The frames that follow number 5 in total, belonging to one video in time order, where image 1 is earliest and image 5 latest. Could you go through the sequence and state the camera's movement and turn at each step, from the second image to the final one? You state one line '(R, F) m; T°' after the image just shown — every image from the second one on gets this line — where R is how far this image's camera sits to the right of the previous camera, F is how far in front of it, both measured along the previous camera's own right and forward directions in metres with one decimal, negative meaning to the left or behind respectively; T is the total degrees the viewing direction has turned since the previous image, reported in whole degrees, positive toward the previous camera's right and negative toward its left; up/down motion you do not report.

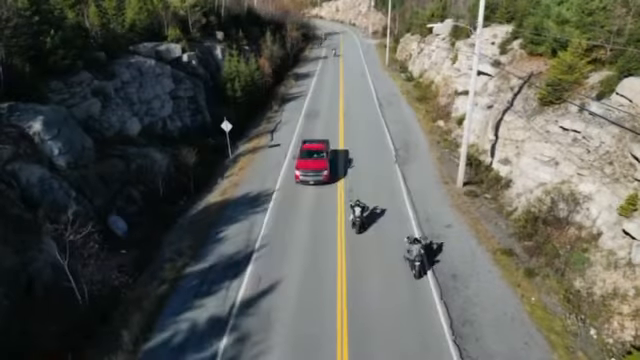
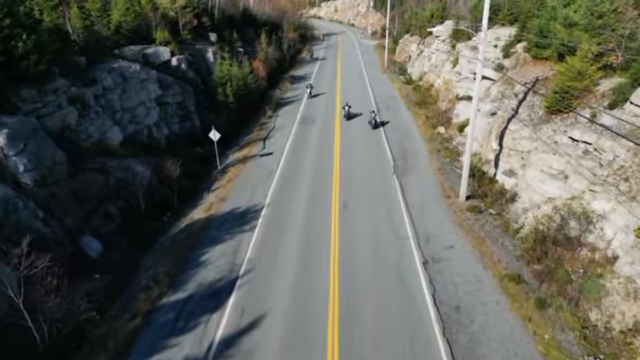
(+0.4, +1.4) m; 0°
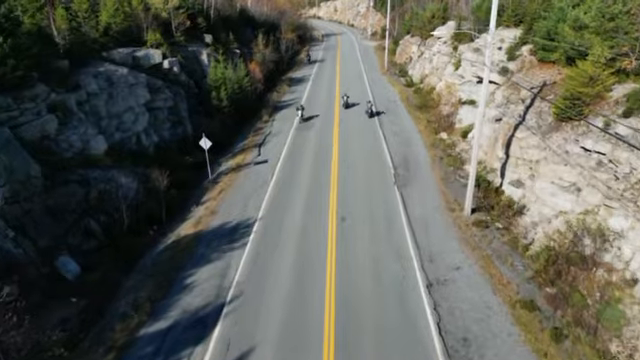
(+0.2, +1.2) m; 0°
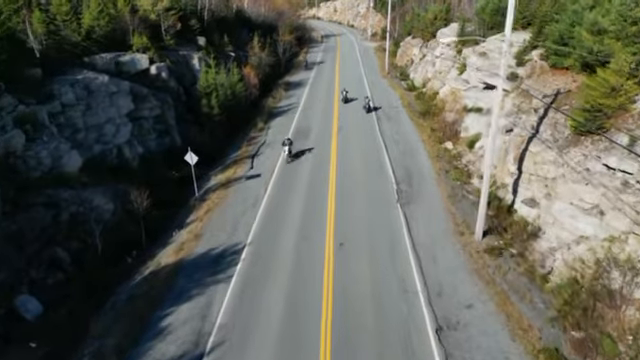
(+0.2, +1.9) m; 0°
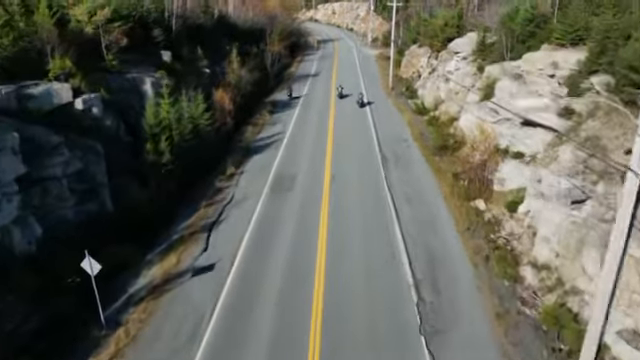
(+0.8, +7.7) m; 0°
